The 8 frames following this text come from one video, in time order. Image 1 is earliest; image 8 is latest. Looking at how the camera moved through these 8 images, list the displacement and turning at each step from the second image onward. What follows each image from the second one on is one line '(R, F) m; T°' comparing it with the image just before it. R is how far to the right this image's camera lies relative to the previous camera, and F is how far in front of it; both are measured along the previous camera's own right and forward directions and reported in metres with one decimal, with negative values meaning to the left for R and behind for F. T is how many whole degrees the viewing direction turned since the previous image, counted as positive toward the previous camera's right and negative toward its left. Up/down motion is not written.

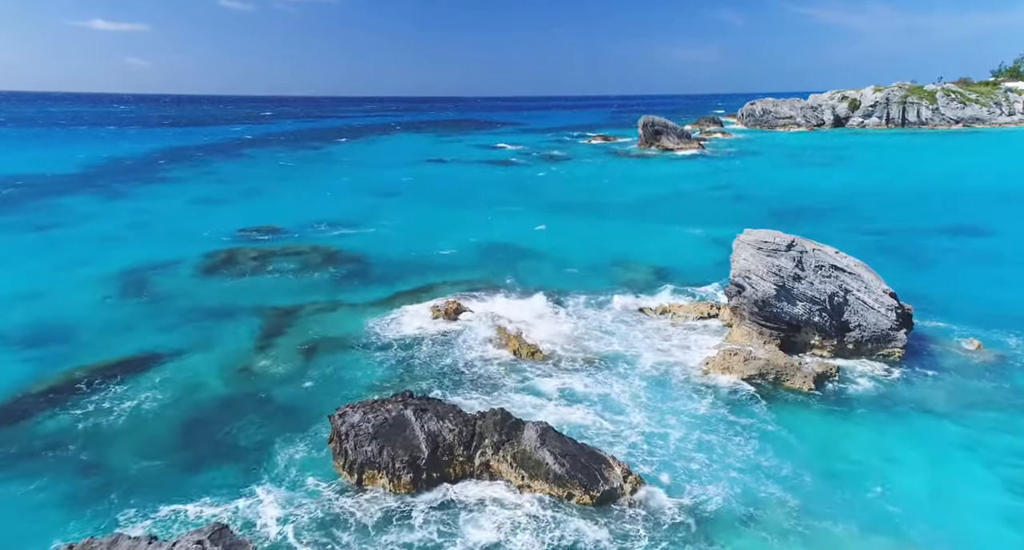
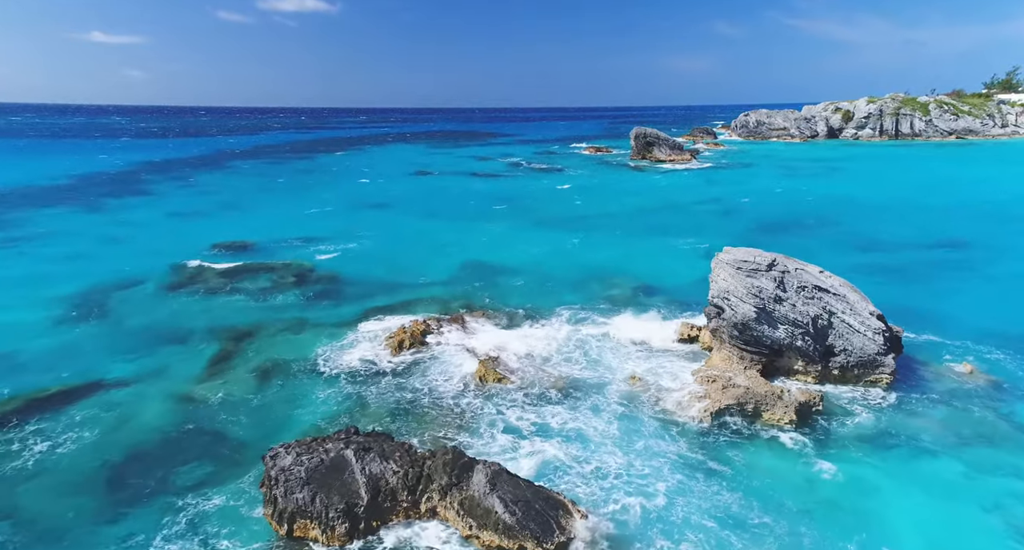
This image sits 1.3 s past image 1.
(+1.0, +1.1) m; 0°
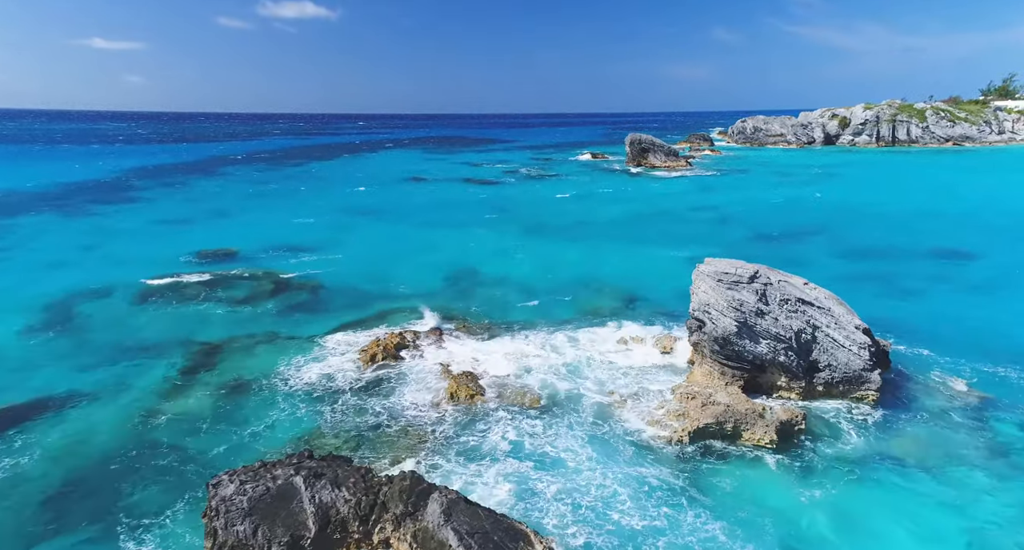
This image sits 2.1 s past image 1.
(+0.8, +0.7) m; 0°
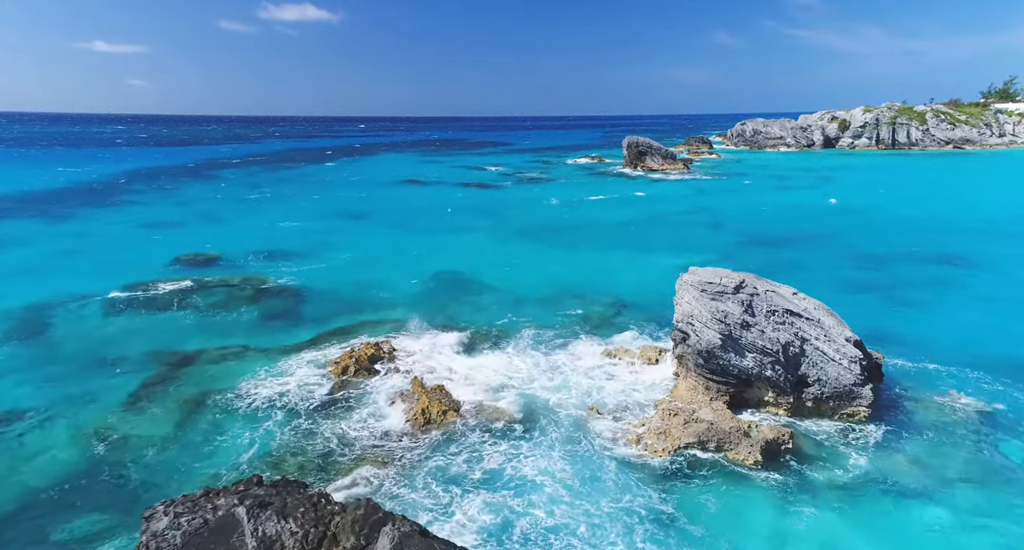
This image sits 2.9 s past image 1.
(+0.8, +0.8) m; 0°
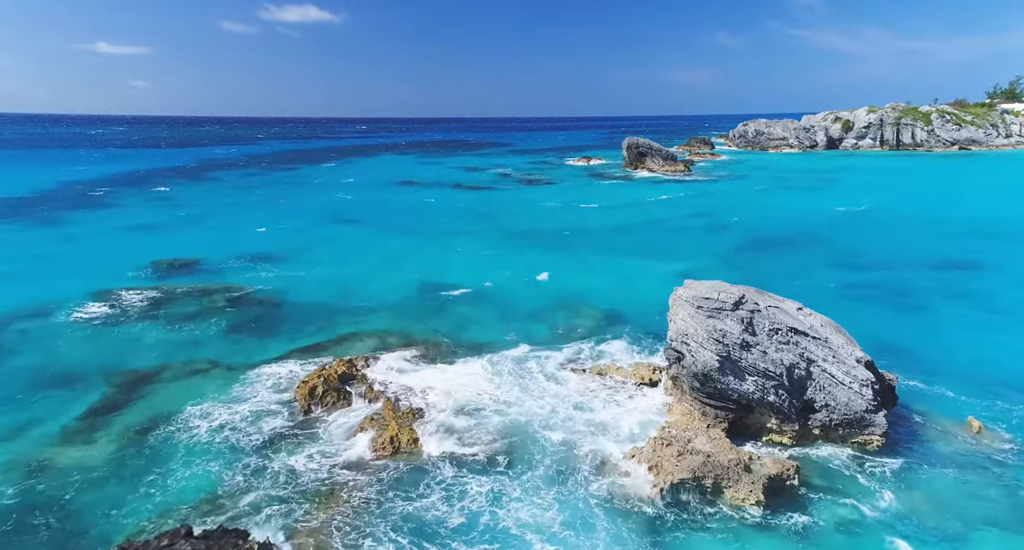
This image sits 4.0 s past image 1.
(+0.7, +1.6) m; 0°
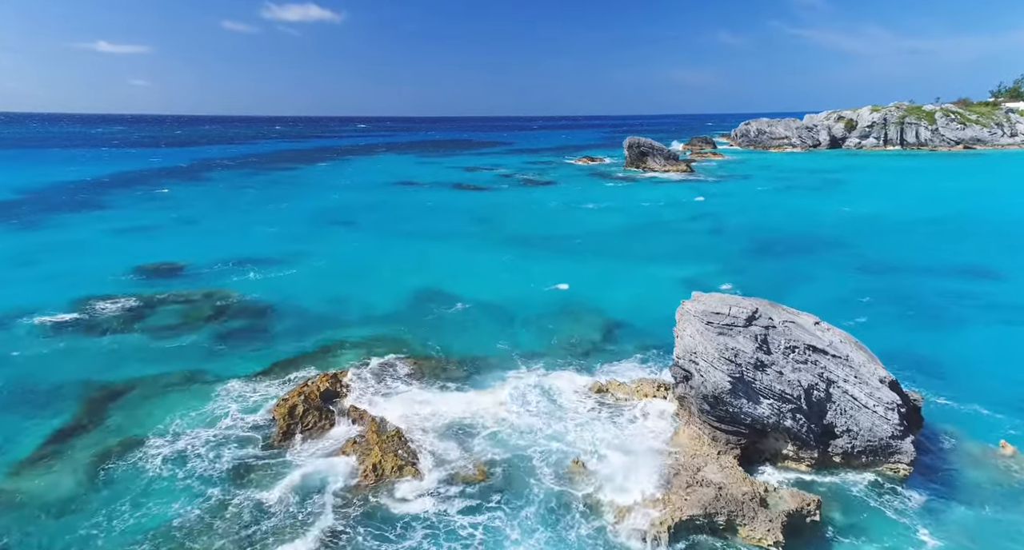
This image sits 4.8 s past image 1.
(+0.2, +1.3) m; 0°
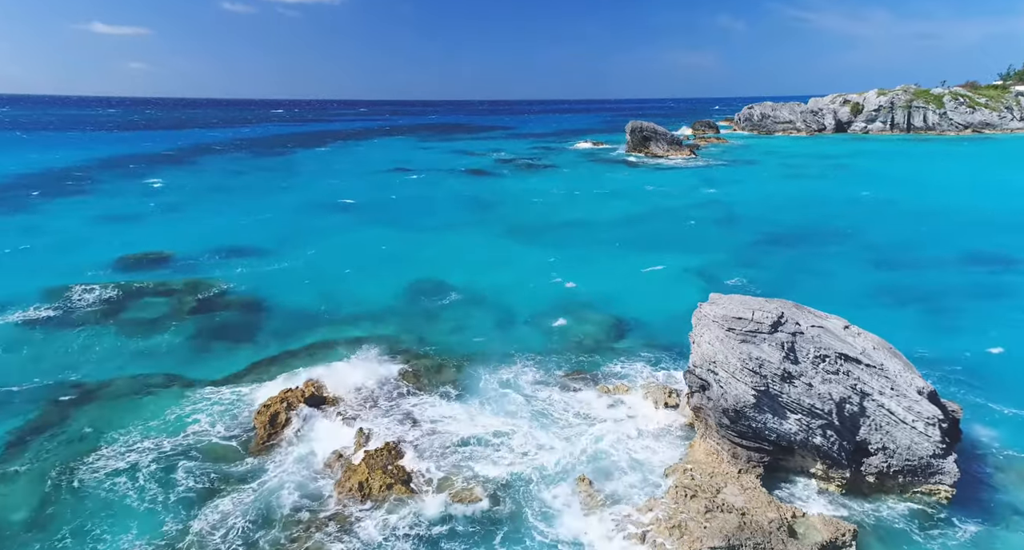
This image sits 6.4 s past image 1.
(0.0, +1.5) m; 0°
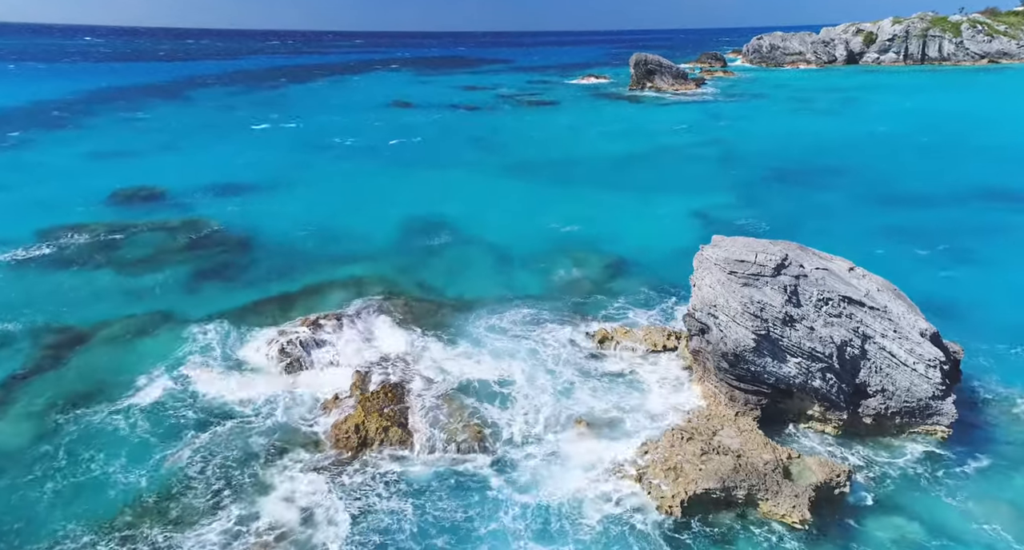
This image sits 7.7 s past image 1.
(+0.1, +0.4) m; 0°
